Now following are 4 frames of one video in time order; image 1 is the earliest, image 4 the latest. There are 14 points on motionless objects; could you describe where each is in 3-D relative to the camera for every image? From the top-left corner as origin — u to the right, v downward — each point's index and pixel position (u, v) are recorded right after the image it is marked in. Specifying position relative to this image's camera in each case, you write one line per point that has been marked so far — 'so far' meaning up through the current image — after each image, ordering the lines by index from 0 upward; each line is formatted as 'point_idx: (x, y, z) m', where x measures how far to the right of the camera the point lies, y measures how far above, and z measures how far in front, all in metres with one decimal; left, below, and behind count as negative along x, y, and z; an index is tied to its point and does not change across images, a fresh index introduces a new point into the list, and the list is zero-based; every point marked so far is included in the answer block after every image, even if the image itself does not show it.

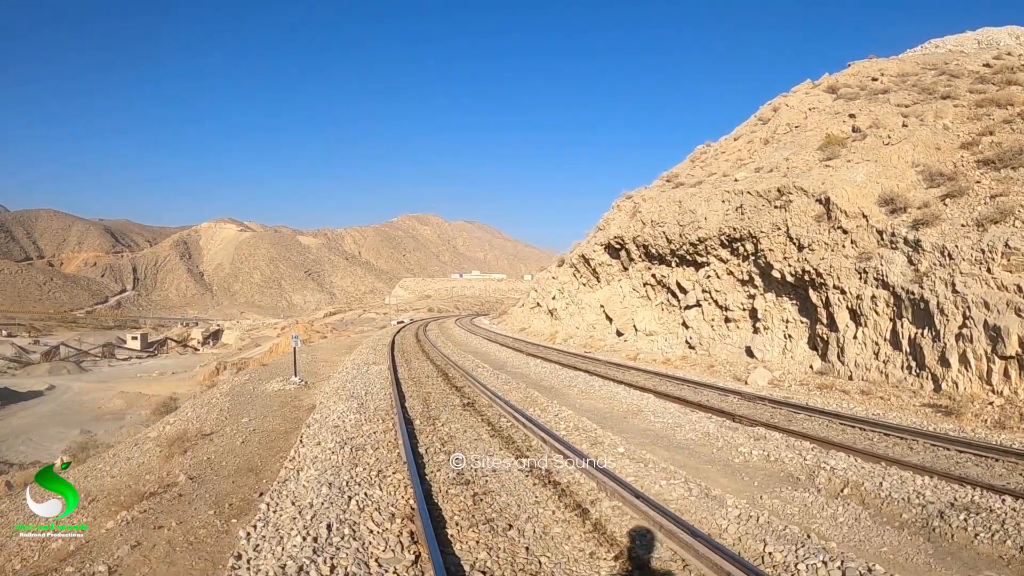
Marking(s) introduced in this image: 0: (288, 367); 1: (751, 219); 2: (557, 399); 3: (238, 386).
0: (-6.8, -2.5, +17.8) m
1: (+7.7, +2.2, +18.4) m
2: (+1.0, -2.2, +11.4) m
3: (-7.0, -2.5, +15.0) m
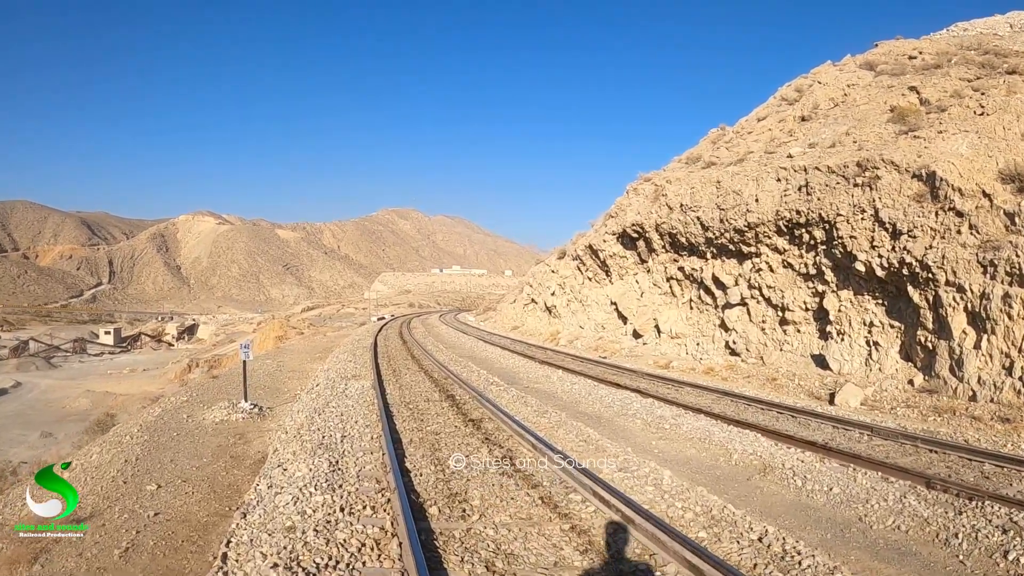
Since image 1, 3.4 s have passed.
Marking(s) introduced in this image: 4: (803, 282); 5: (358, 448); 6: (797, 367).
0: (-6.4, -2.3, +14.0) m
1: (+8.1, +2.3, +15.1) m
2: (+1.6, -2.1, +7.9) m
3: (-6.5, -2.3, +11.2) m
4: (+8.0, +0.2, +16.1) m
5: (-1.7, -1.8, +6.7) m
6: (+7.5, -2.1, +15.5) m
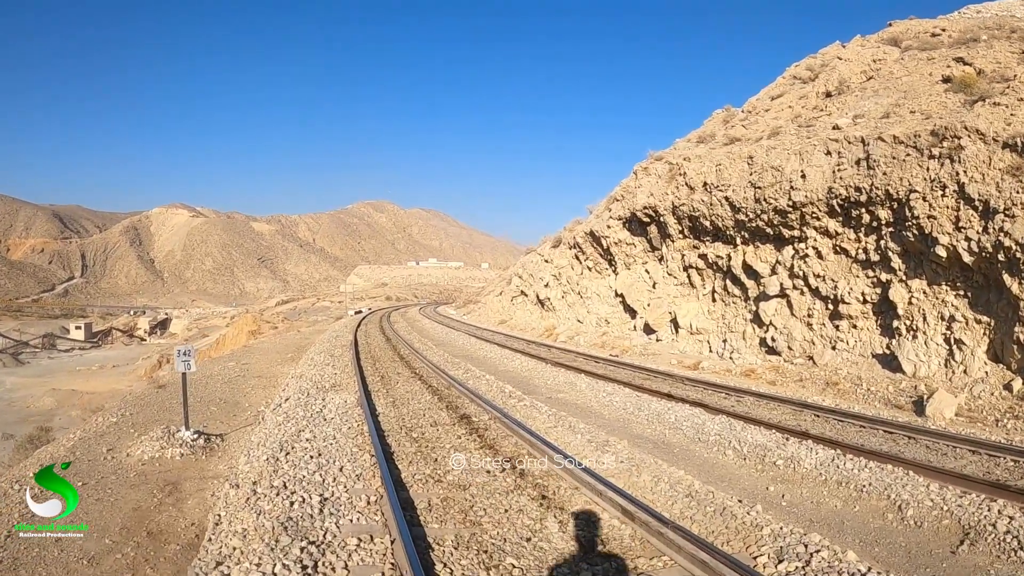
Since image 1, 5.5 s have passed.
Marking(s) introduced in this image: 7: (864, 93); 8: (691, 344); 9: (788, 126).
0: (-6.1, -2.0, +11.3) m
1: (+8.4, +2.5, +12.9) m
2: (+2.2, -2.0, +5.5) m
3: (-6.0, -2.1, +8.5) m
4: (+8.3, +0.4, +13.9) m
5: (-1.1, -1.7, +4.2) m
6: (+7.8, -1.8, +13.3) m
7: (+11.5, +6.4, +19.1) m
8: (+5.7, -1.8, +18.5) m
9: (+8.8, +5.1, +18.5) m
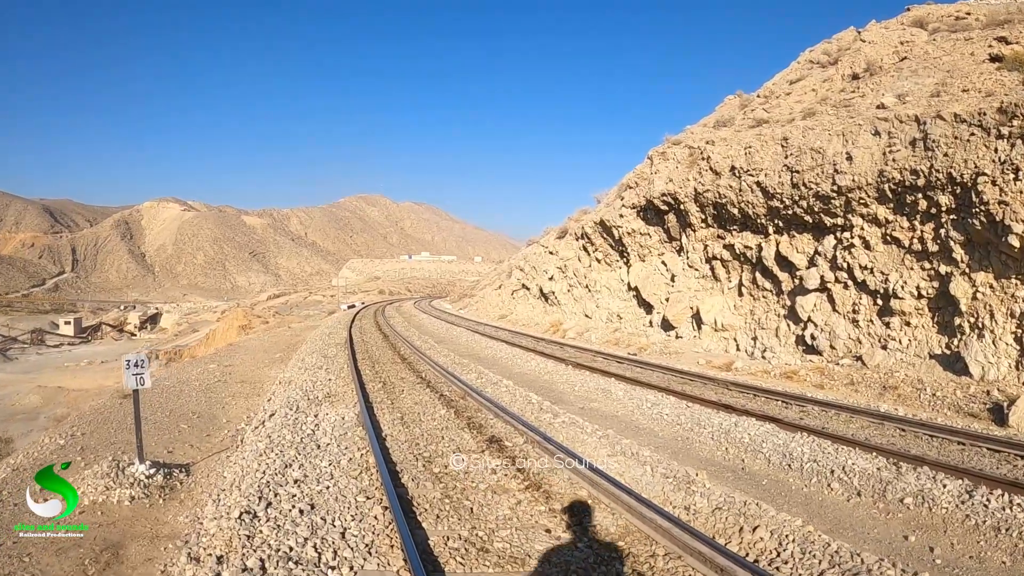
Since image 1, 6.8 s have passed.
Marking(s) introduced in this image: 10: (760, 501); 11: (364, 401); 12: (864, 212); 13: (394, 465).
0: (-5.6, -2.0, +9.9) m
1: (+8.8, +2.7, +11.6) m
2: (+2.7, -1.9, +4.1) m
3: (-5.6, -2.1, +7.0) m
4: (+8.7, +0.6, +12.6) m
5: (-0.6, -1.7, +2.8) m
6: (+8.2, -1.7, +12.0) m
7: (+11.8, +6.6, +17.7) m
8: (+6.0, -1.6, +17.1) m
9: (+9.1, +5.3, +17.2) m
10: (+2.1, -1.8, +5.0) m
11: (-2.1, -1.7, +8.8) m
12: (+8.0, +1.7, +13.4) m
13: (-1.1, -1.7, +5.9) m
